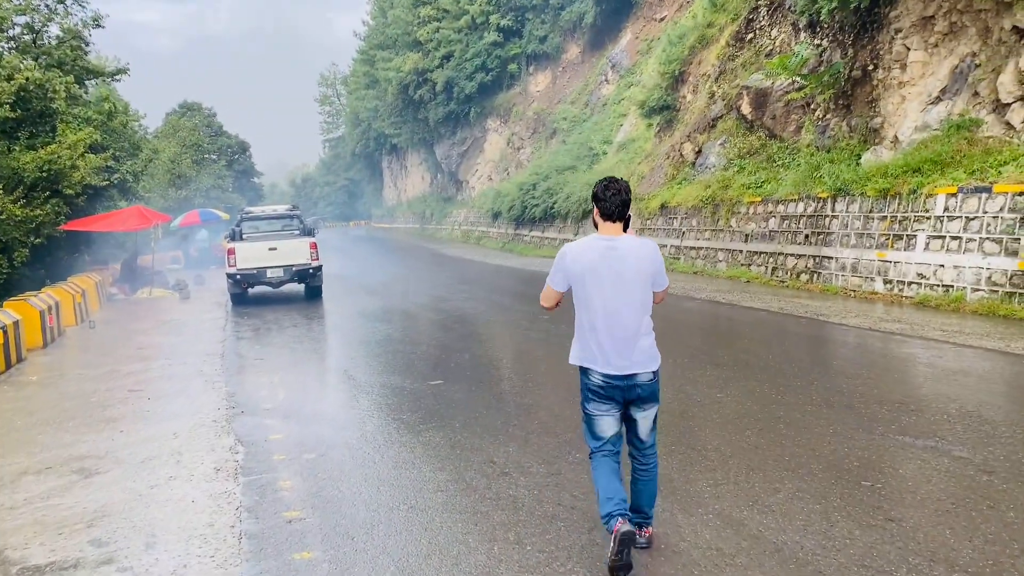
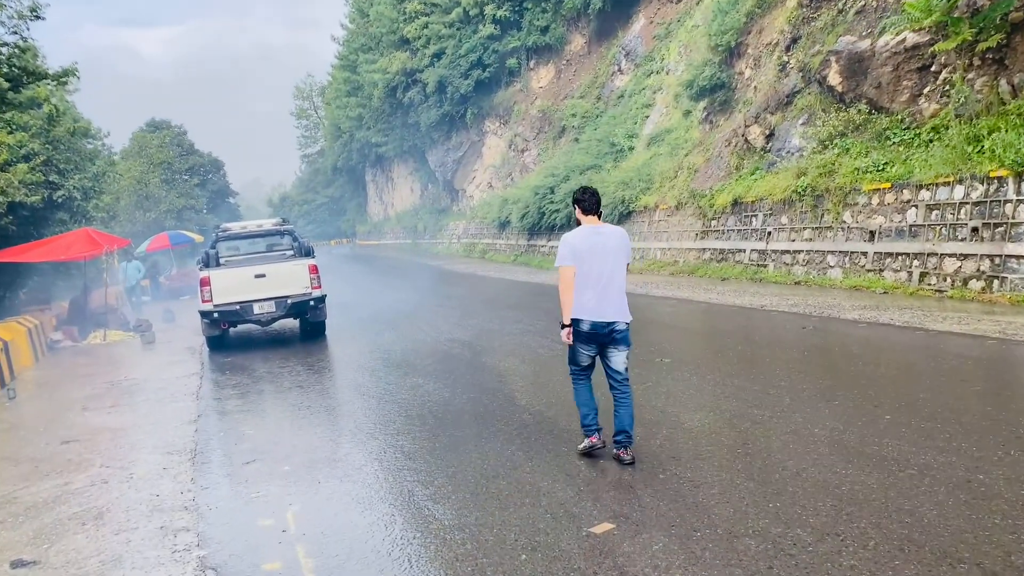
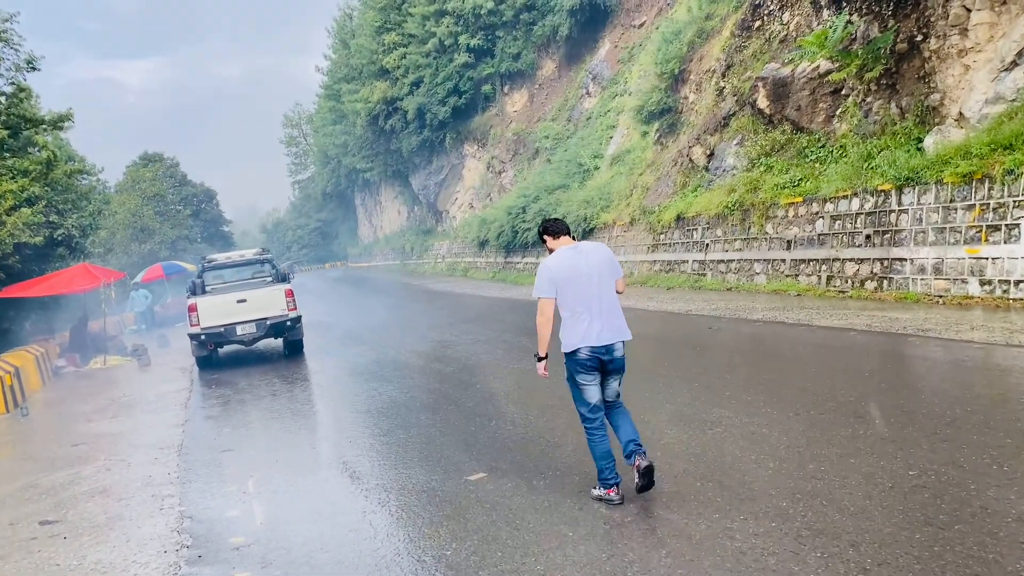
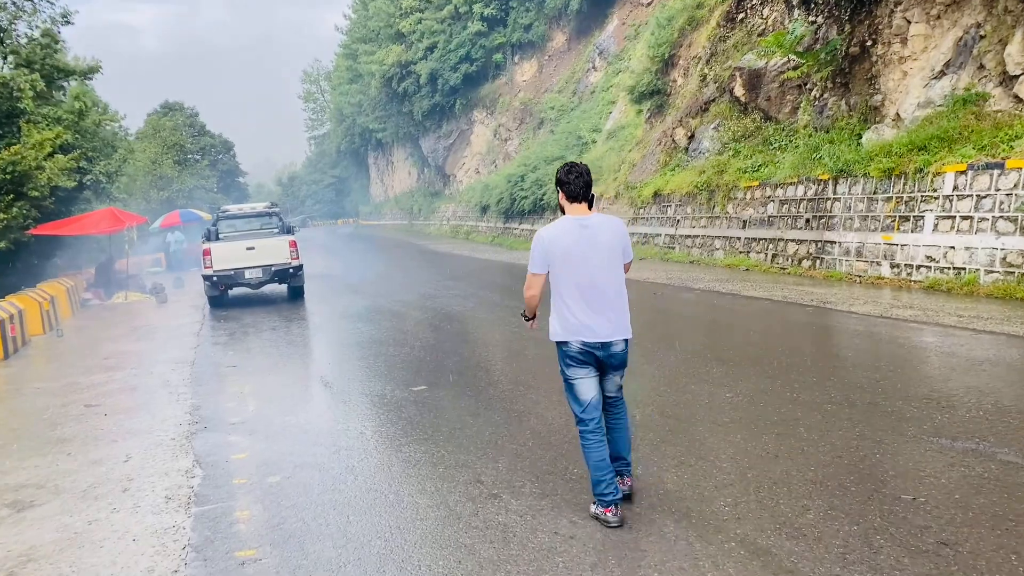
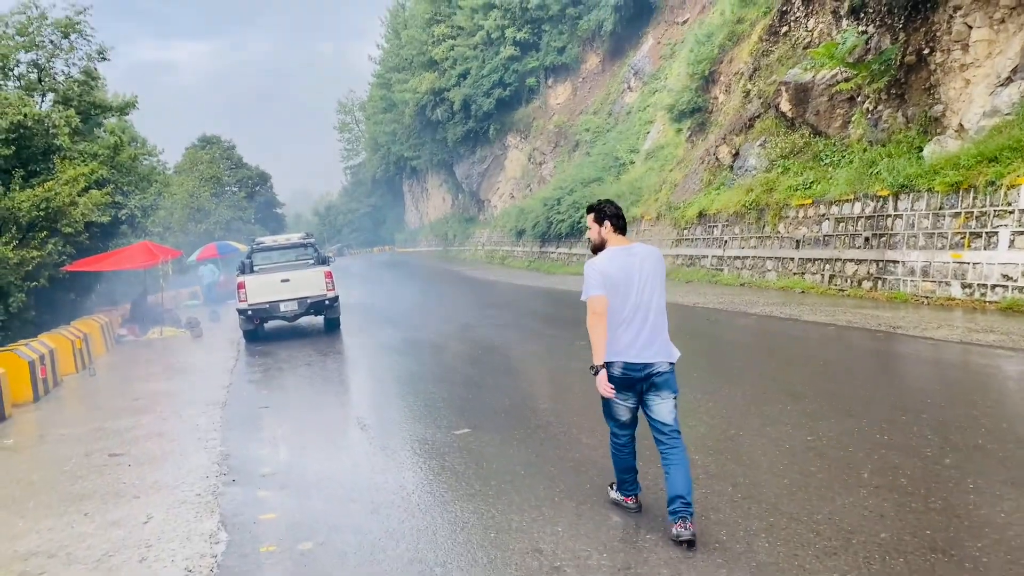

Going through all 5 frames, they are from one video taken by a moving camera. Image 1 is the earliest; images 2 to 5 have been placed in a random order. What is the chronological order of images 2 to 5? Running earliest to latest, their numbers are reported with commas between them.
4, 5, 3, 2
